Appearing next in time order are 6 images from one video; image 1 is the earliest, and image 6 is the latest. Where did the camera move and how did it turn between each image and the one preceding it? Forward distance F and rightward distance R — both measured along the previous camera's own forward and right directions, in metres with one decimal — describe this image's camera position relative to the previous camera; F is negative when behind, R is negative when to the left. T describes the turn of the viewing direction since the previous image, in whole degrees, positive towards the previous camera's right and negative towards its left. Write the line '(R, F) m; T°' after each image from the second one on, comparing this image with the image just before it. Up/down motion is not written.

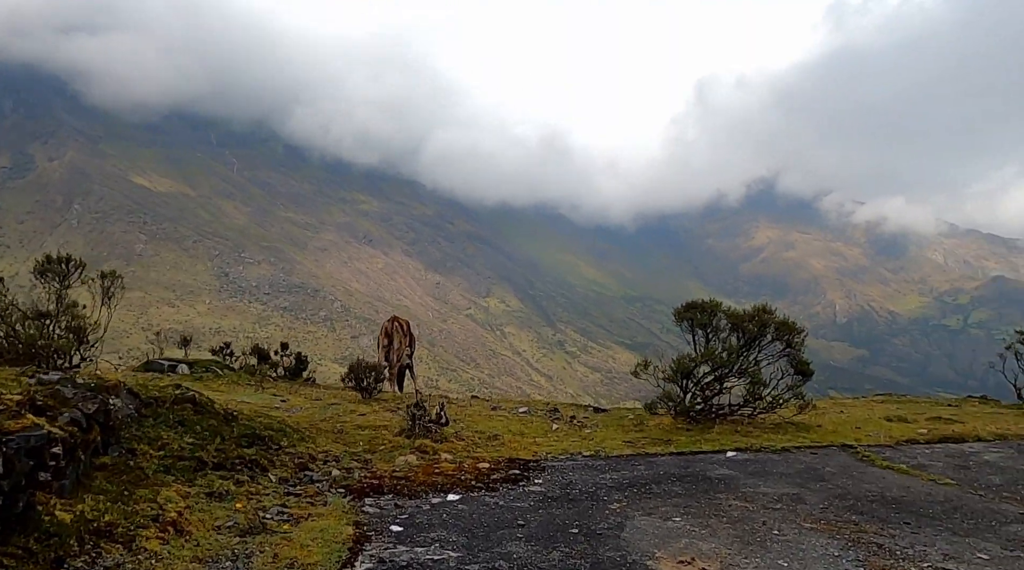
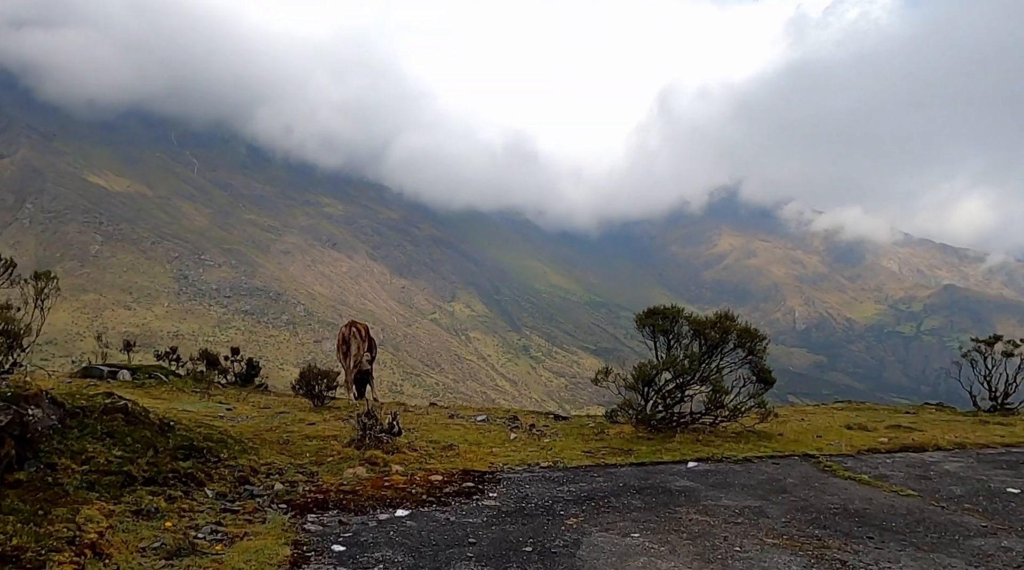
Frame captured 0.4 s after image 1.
(+0.2, +0.8) m; +2°
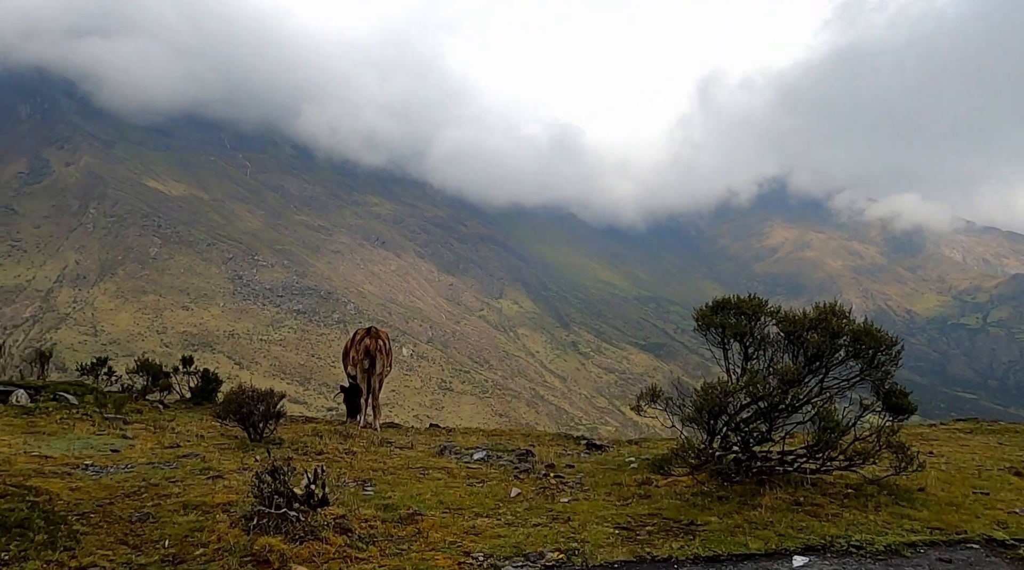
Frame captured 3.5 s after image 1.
(+0.8, +7.3) m; -3°
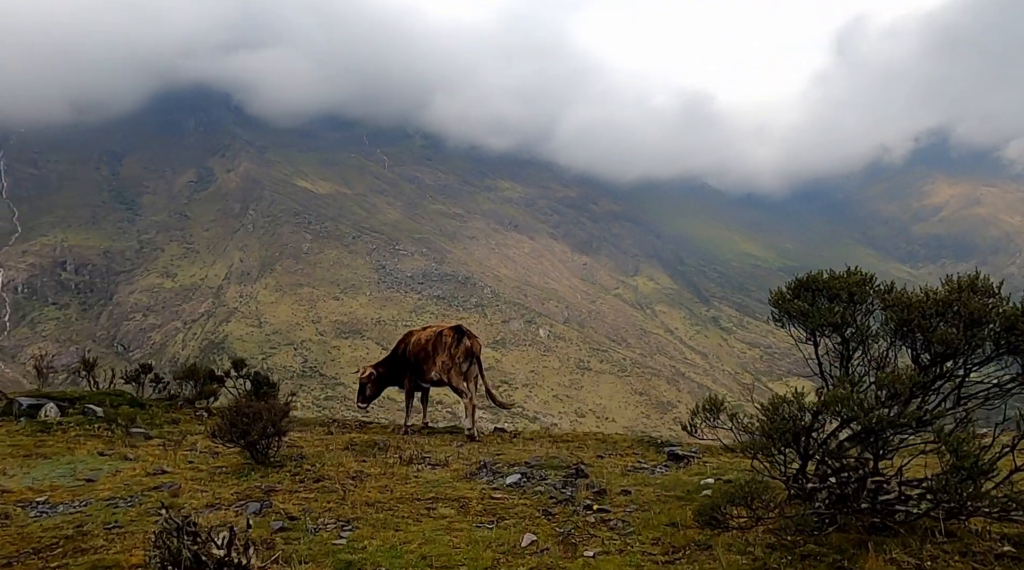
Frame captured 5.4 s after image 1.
(+1.6, +3.5) m; -8°
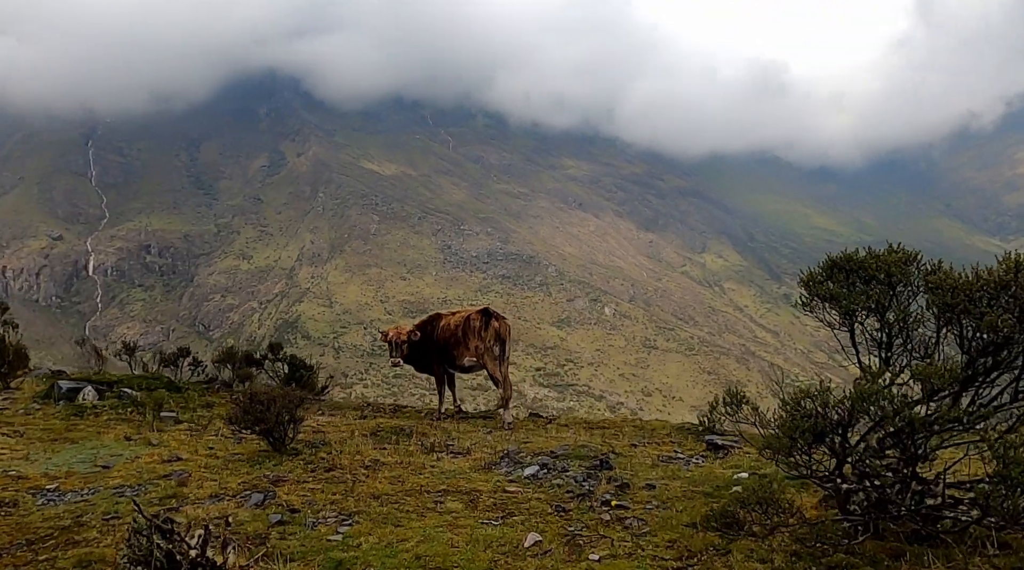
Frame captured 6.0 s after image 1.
(+0.7, +0.7) m; -4°
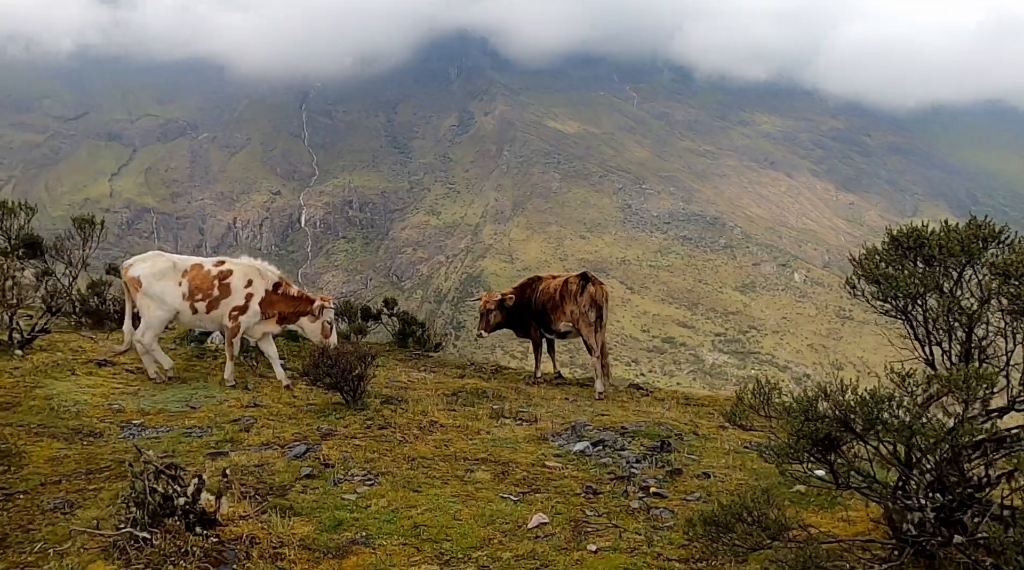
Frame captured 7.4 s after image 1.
(+1.8, +0.5) m; -11°
